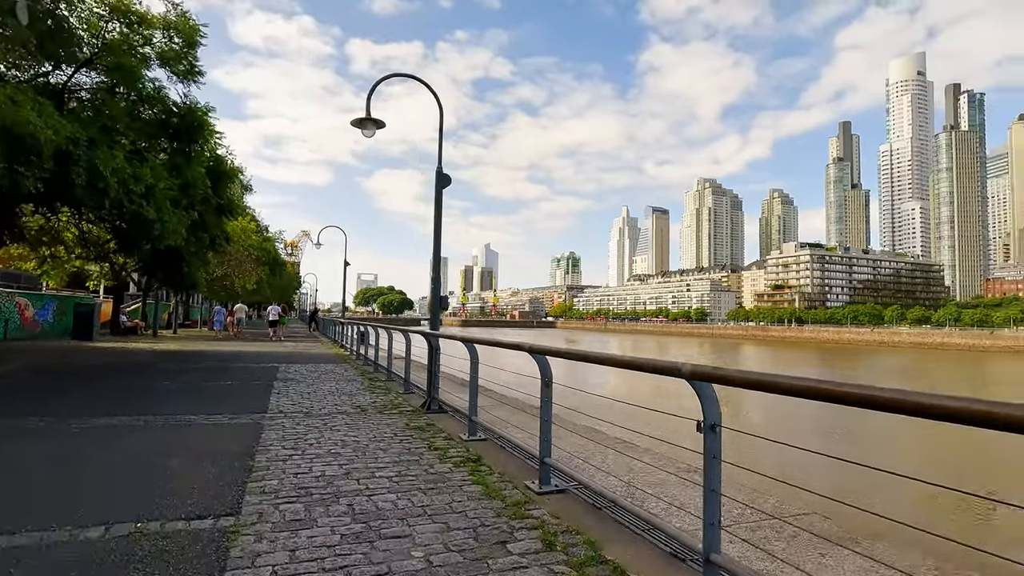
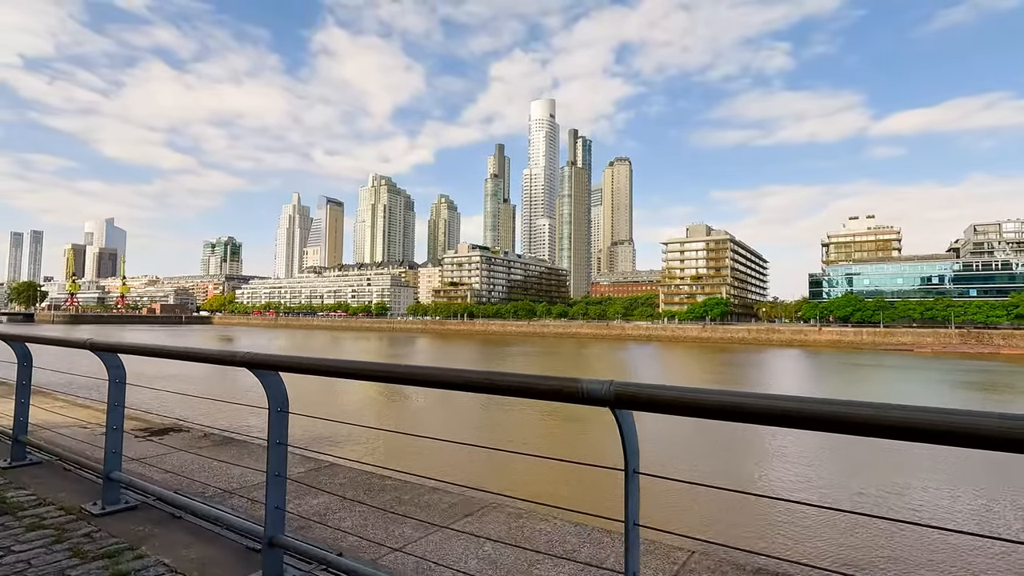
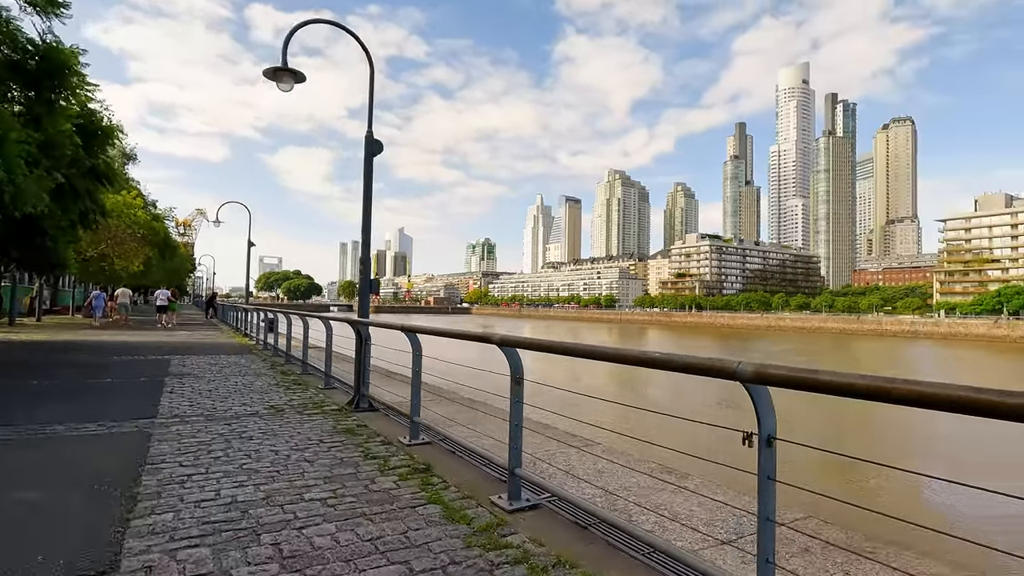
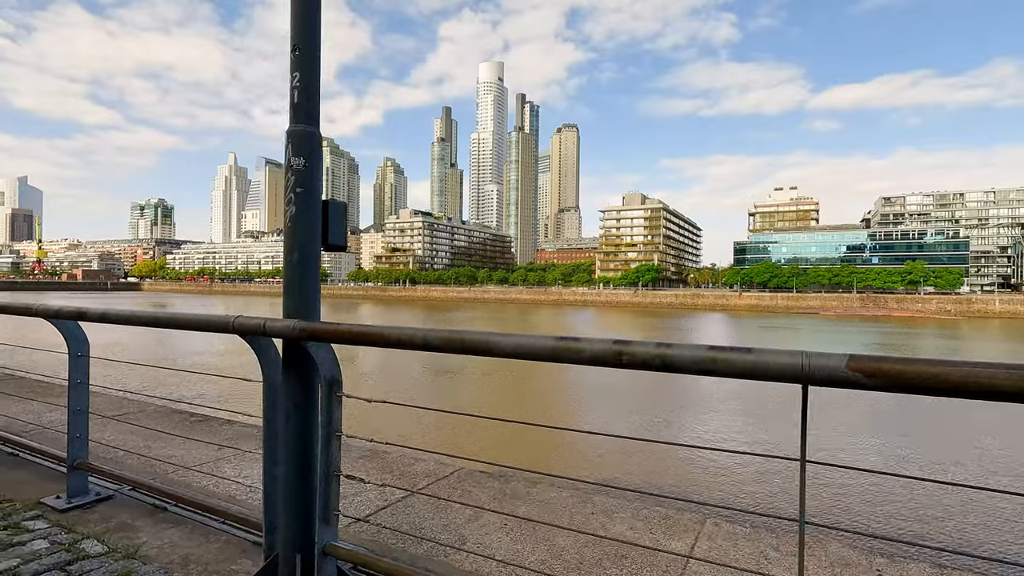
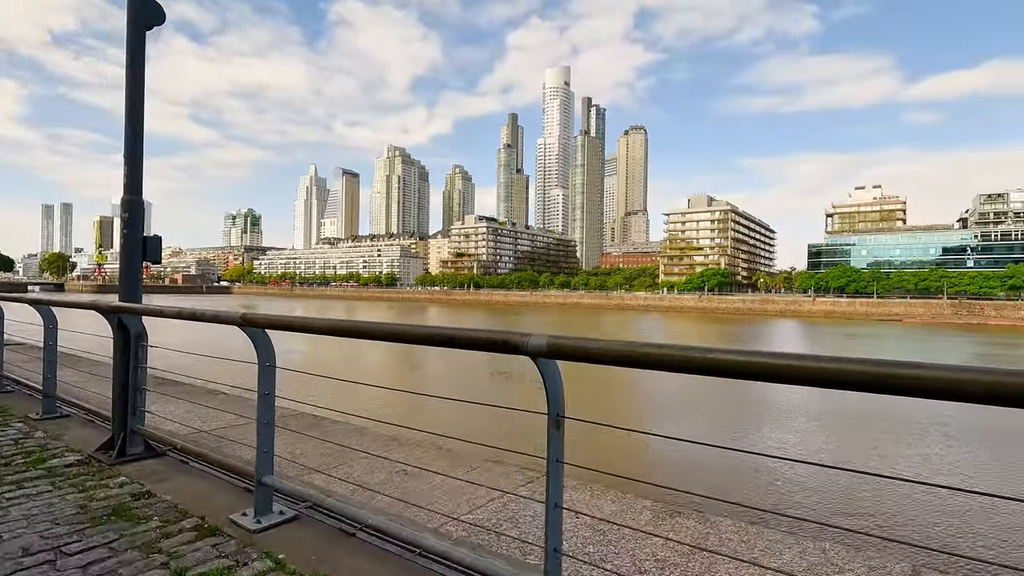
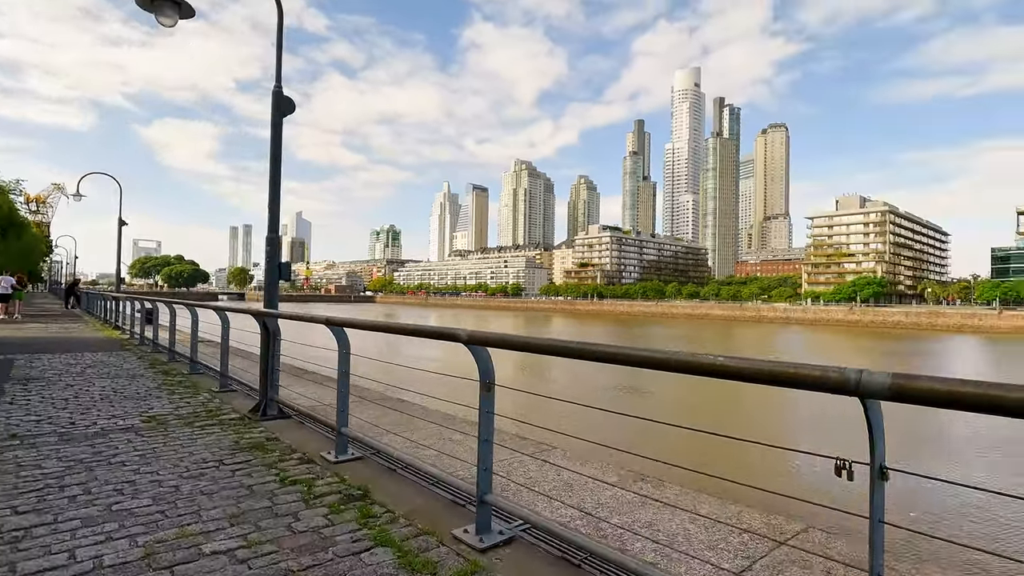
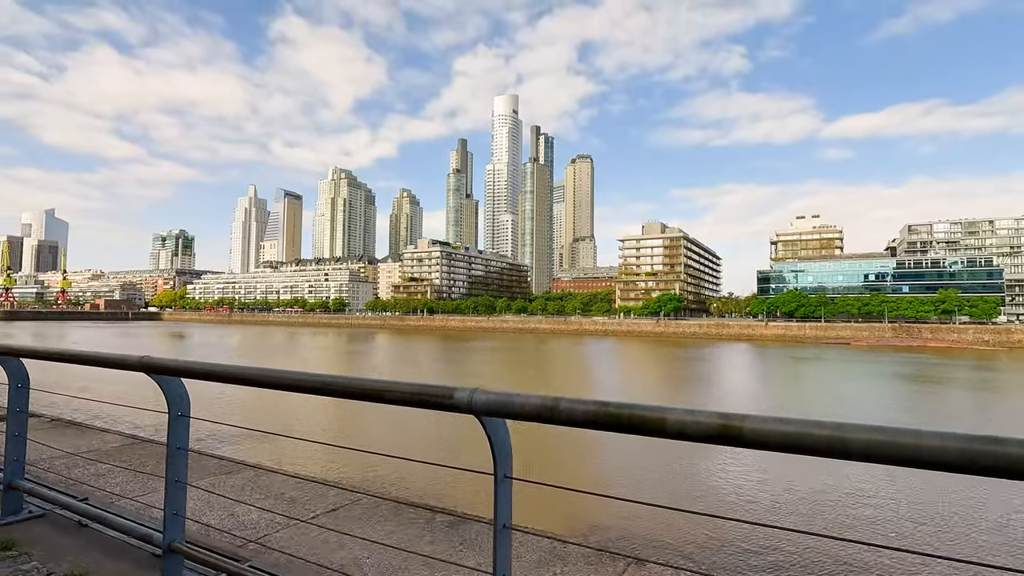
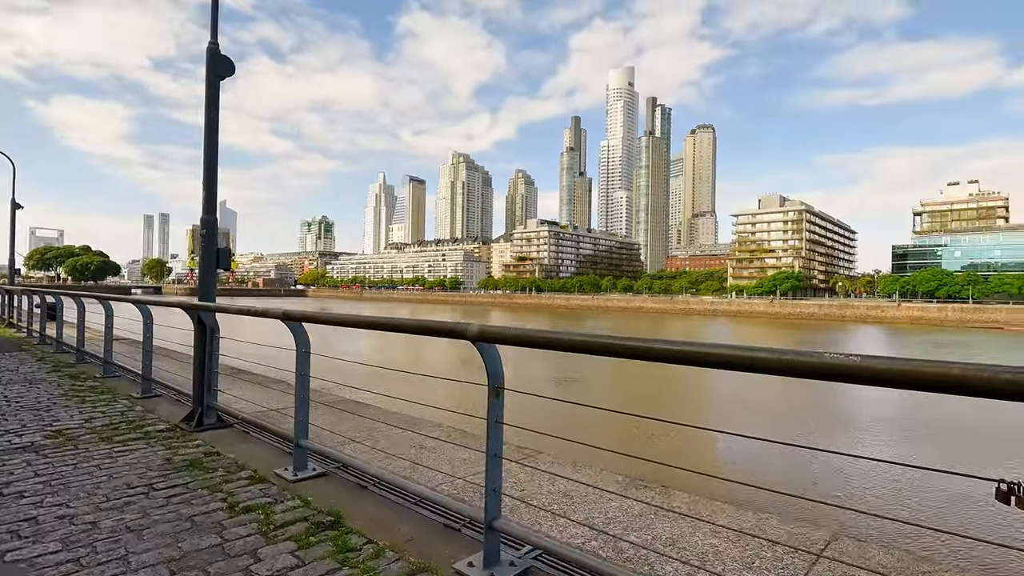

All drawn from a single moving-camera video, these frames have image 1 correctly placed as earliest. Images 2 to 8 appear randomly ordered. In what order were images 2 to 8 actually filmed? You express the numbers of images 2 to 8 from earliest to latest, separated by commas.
3, 6, 8, 5, 4, 7, 2
